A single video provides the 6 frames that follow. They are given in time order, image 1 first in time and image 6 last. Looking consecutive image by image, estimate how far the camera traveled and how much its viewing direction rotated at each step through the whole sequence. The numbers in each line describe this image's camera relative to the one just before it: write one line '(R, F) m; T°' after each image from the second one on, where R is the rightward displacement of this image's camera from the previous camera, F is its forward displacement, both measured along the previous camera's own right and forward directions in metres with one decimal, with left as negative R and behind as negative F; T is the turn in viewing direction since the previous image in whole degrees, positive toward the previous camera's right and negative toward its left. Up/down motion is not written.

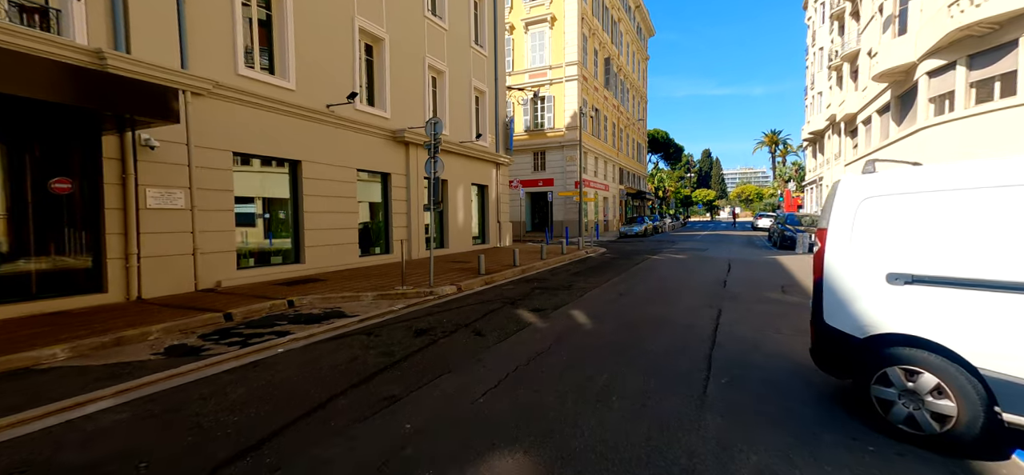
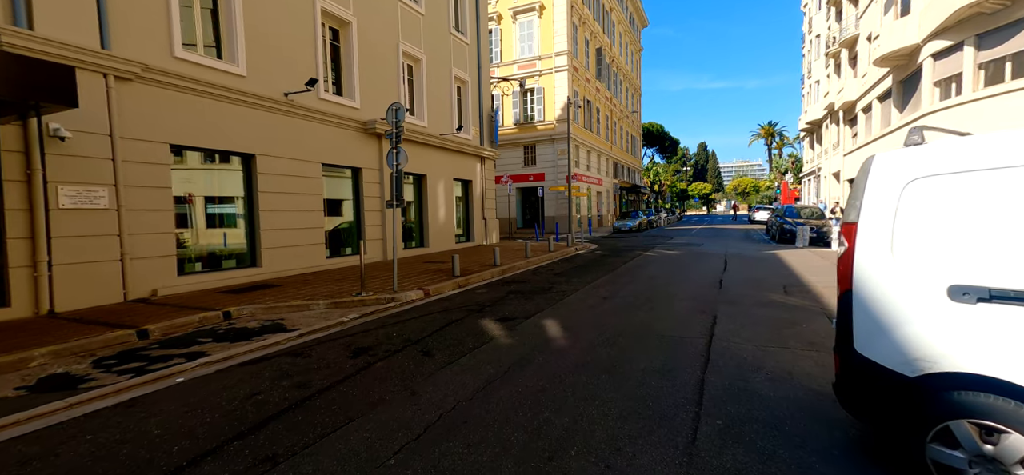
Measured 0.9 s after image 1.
(+0.5, +1.0) m; 0°
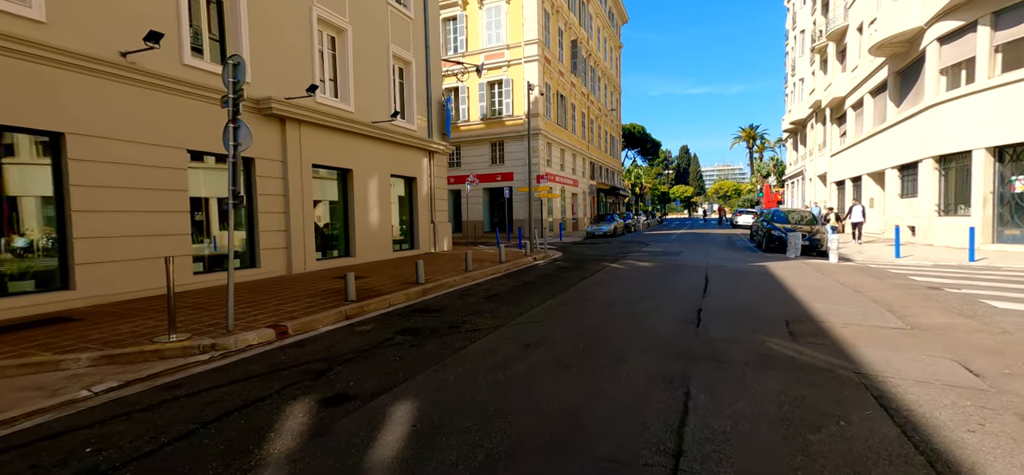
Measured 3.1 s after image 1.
(+1.2, +2.7) m; +2°
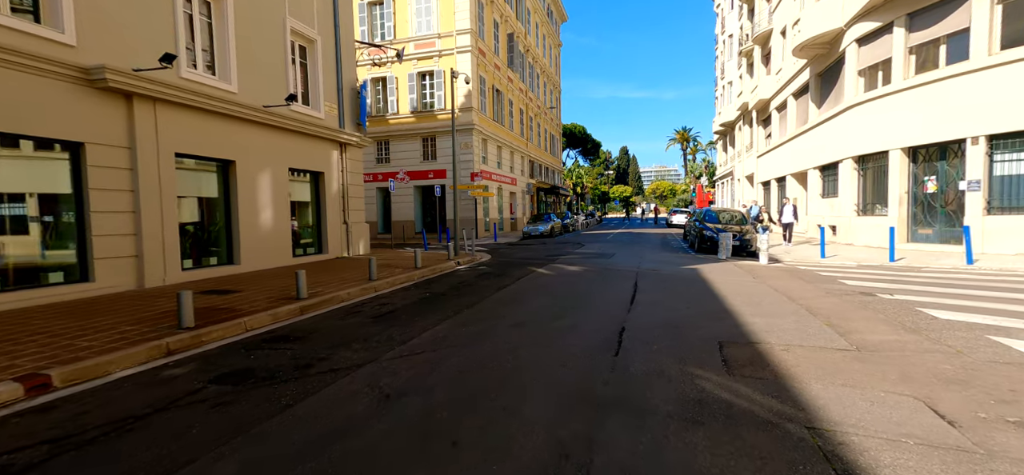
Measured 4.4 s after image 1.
(+0.8, +1.4) m; +7°
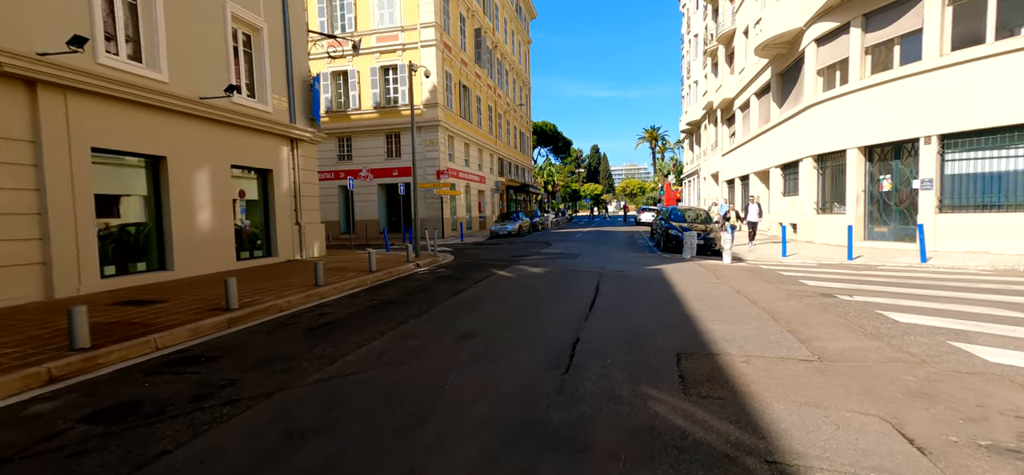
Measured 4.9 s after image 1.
(+0.3, +0.5) m; +3°
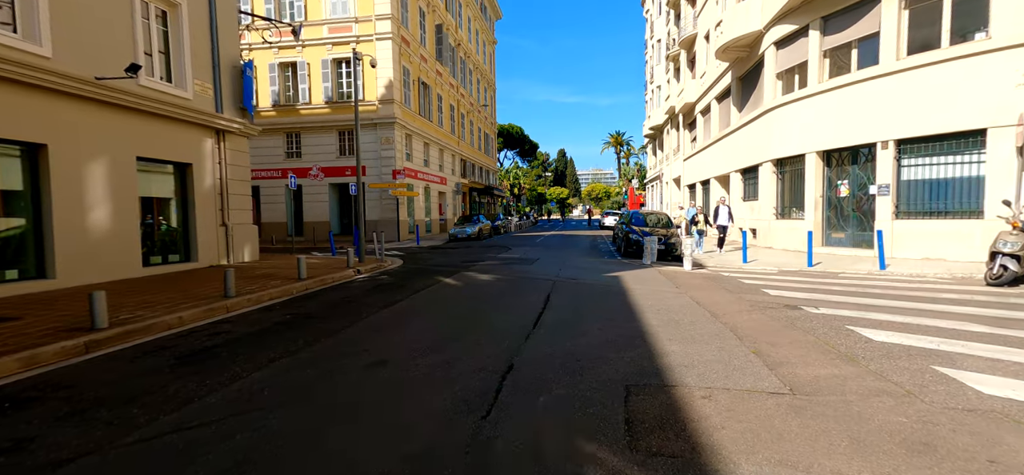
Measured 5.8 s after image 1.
(+0.5, +1.0) m; +4°
